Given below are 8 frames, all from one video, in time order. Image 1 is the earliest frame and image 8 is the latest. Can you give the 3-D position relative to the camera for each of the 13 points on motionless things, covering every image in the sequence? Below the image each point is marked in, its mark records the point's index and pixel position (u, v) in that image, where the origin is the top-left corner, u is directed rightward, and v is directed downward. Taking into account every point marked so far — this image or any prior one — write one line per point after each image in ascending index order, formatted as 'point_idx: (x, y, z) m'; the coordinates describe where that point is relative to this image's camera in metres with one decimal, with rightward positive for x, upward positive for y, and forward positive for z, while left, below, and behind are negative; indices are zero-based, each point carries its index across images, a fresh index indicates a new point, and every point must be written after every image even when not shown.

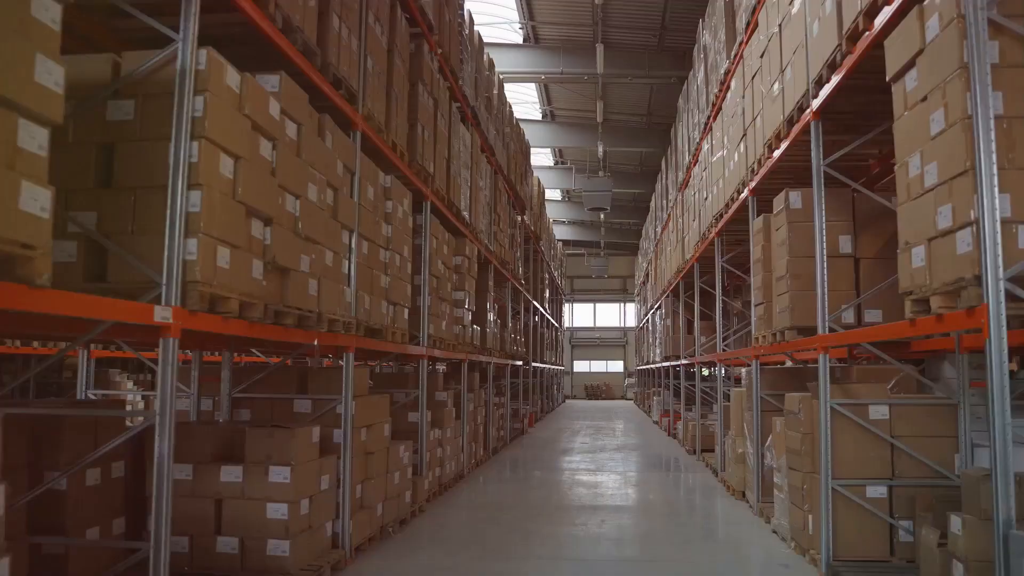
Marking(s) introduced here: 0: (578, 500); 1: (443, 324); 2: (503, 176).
0: (+0.5, -1.6, +8.9) m
1: (-0.5, -0.3, +8.8) m
2: (-0.1, +1.3, +14.1) m
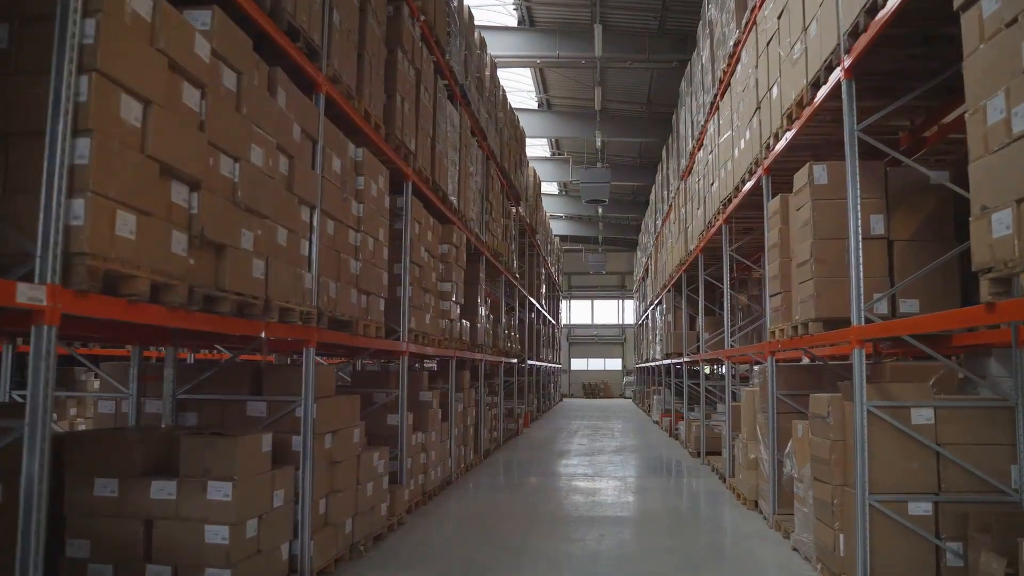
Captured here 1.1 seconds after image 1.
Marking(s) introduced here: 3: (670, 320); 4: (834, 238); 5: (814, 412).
0: (+0.4, -1.5, +8.2) m
1: (-0.6, -0.2, +8.0) m
2: (-0.2, +1.4, +13.3) m
3: (+2.0, -0.4, +15.4) m
4: (+1.5, +0.2, +5.5) m
5: (+1.3, -0.5, +5.3) m
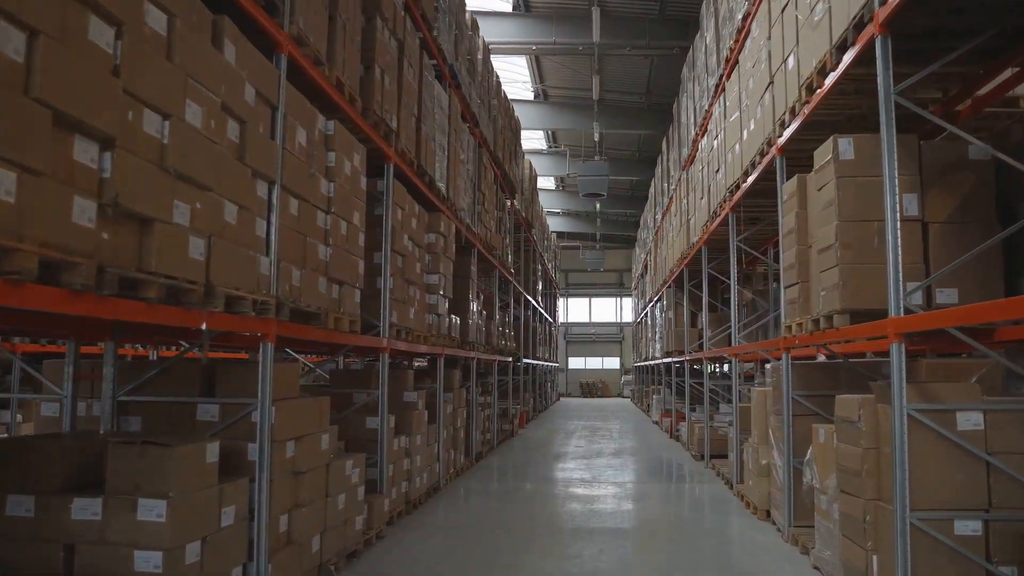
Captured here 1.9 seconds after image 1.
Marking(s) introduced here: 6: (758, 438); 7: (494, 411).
0: (+0.4, -1.4, +7.6) m
1: (-0.6, -0.1, +7.4) m
2: (-0.2, +1.4, +12.7) m
3: (+1.9, -0.3, +14.8) m
4: (+1.4, +0.3, +4.9) m
5: (+1.3, -0.5, +4.7) m
6: (+1.5, -0.9, +7.2) m
7: (-0.2, -1.4, +13.7) m
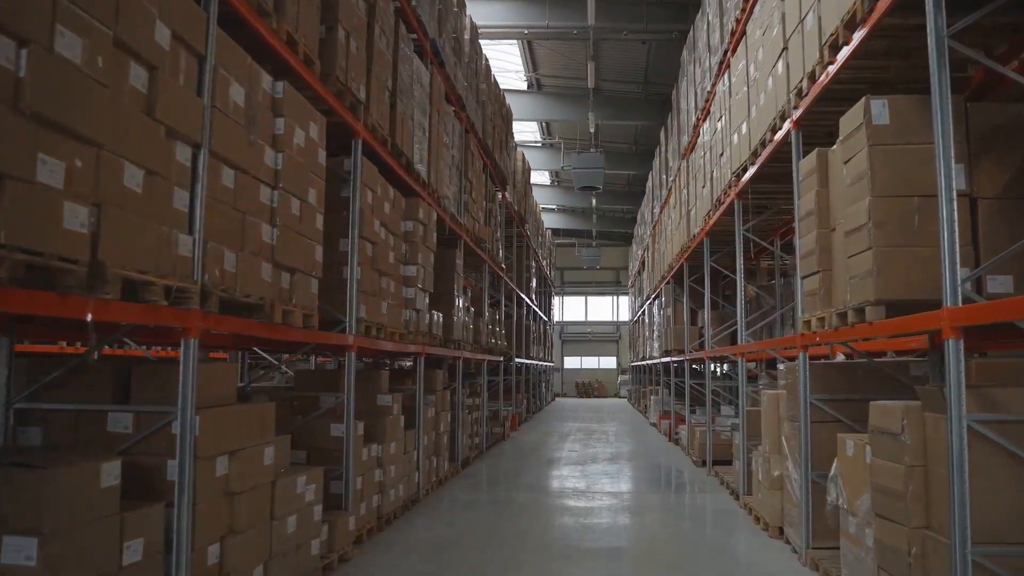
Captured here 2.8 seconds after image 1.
0: (+0.3, -1.4, +6.8) m
1: (-0.7, -0.1, +6.7) m
2: (-0.3, +1.5, +12.0) m
3: (+1.8, -0.3, +14.0) m
4: (+1.3, +0.3, +4.2) m
5: (+1.2, -0.5, +4.0) m
6: (+1.4, -0.9, +6.5) m
7: (-0.3, -1.3, +13.0) m
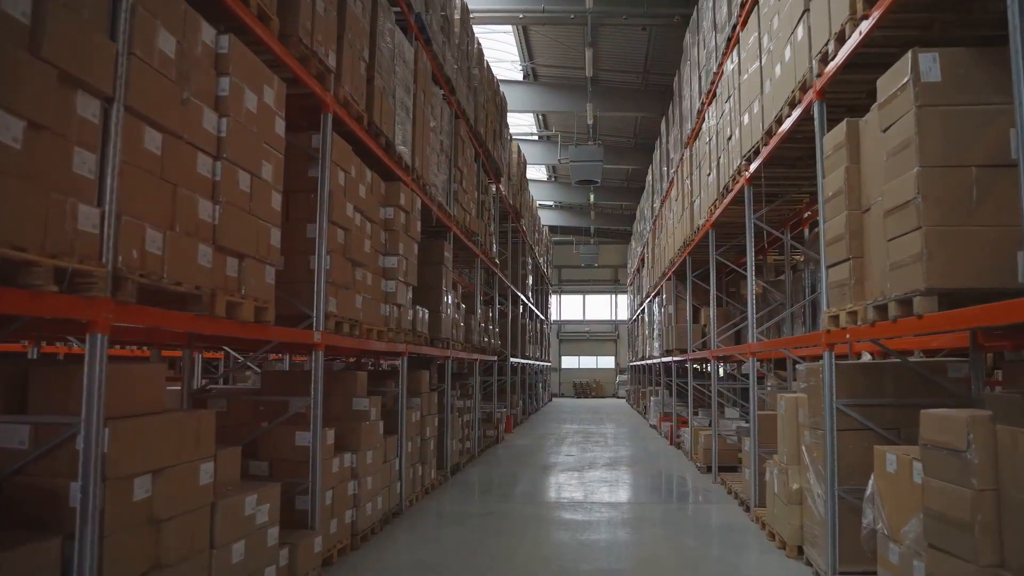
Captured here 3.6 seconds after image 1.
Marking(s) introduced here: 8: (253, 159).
0: (+0.2, -1.4, +6.2) m
1: (-0.8, -0.1, +6.0) m
2: (-0.4, +1.5, +11.3) m
3: (+1.8, -0.3, +13.4) m
4: (+1.3, +0.4, +3.5) m
5: (+1.1, -0.4, +3.3) m
6: (+1.3, -0.8, +5.8) m
7: (-0.4, -1.3, +12.3) m
8: (-0.9, +0.4, +4.1) m
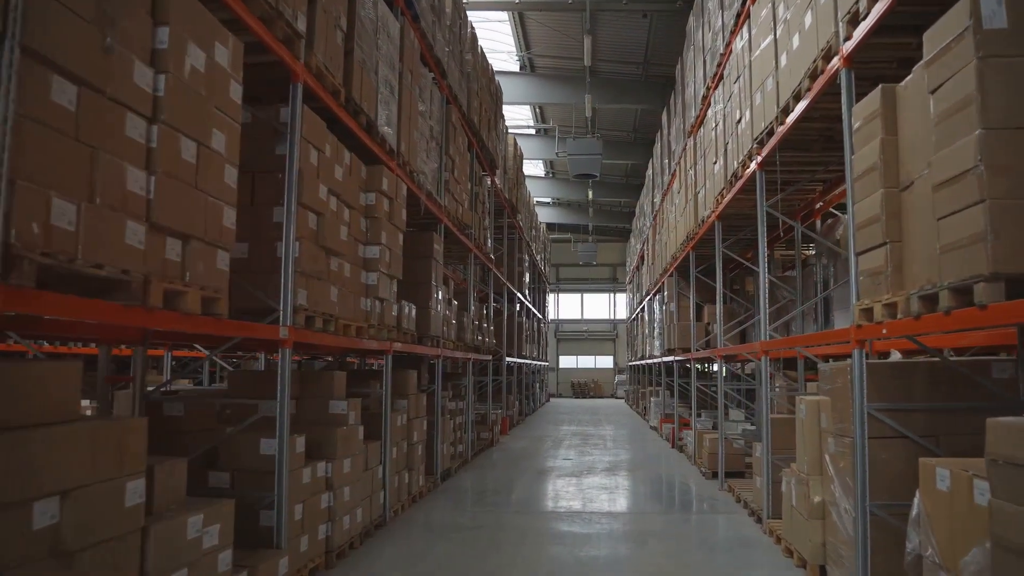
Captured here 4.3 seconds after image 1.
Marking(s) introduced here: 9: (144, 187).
0: (+0.2, -1.3, +5.6) m
1: (-0.8, 0.0, +5.5) m
2: (-0.5, +1.6, +10.7) m
3: (+1.7, -0.2, +12.8) m
4: (+1.3, +0.4, +3.0) m
5: (+1.1, -0.4, +2.8) m
6: (+1.3, -0.8, +5.3) m
7: (-0.4, -1.2, +11.8) m
8: (-0.9, +0.5, +3.6) m
9: (-1.0, +0.3, +3.2) m
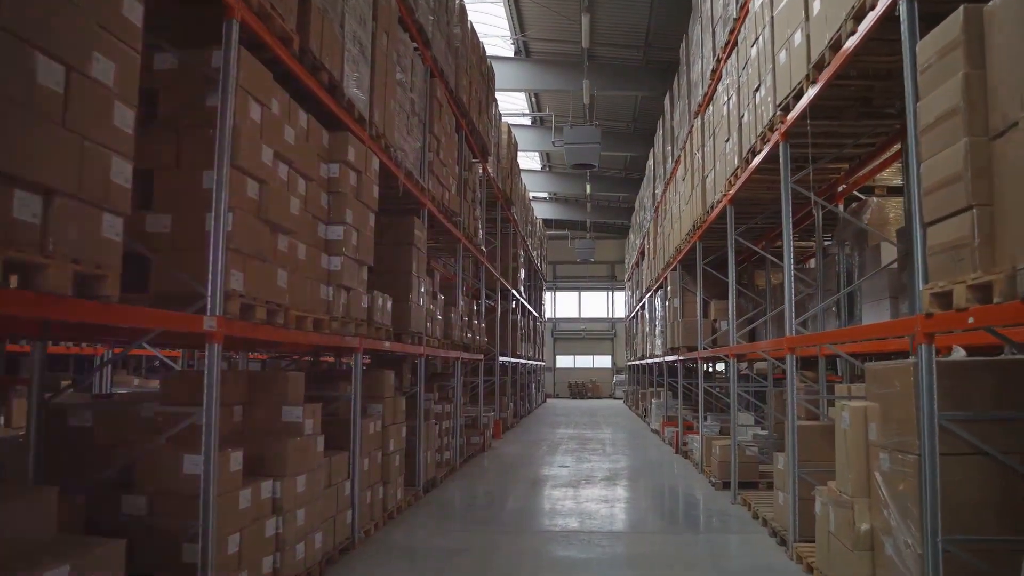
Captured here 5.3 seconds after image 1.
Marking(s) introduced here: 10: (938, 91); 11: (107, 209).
0: (+0.1, -1.3, +4.7) m
1: (-0.9, 0.0, +4.6) m
2: (-0.5, +1.6, +9.9) m
3: (+1.6, -0.2, +11.9) m
4: (+1.2, +0.5, +2.1) m
5: (+1.1, -0.3, +1.9) m
6: (+1.2, -0.7, +4.4) m
7: (-0.5, -1.2, +10.9) m
8: (-1.0, +0.5, +2.7) m
9: (-1.0, +0.3, +2.3) m
10: (+1.2, +0.5, +3.4) m
11: (-1.0, +0.2, +2.9) m
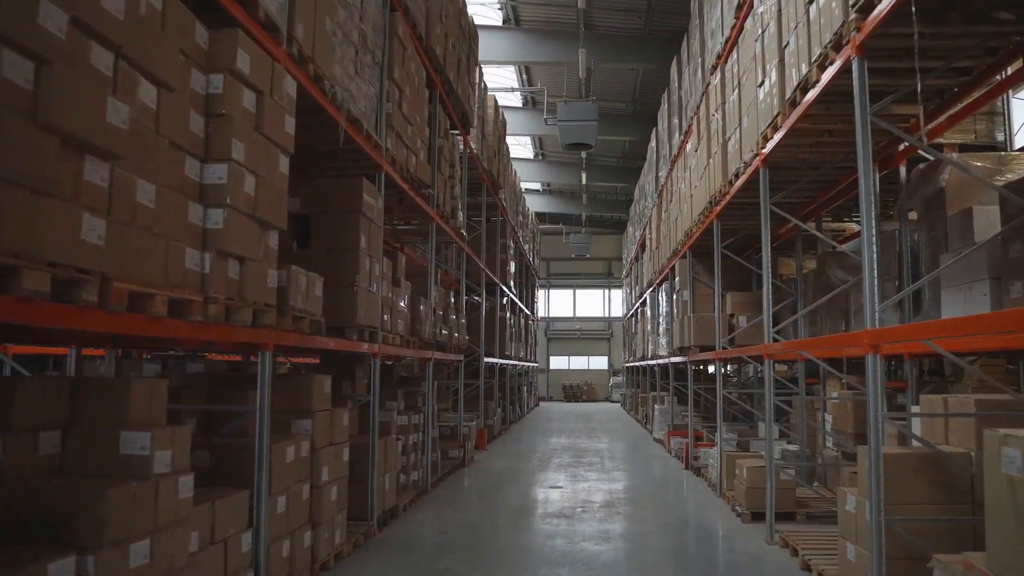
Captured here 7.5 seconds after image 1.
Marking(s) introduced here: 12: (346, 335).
0: (0.0, -1.2, +3.0) m
1: (-1.0, +0.1, +2.8) m
2: (-0.6, +1.7, +8.1) m
3: (+1.5, -0.1, +10.2) m
4: (+1.1, +0.6, +0.4) m
5: (+1.0, -0.2, +0.1) m
6: (+1.1, -0.6, +2.7) m
7: (-0.6, -1.1, +9.1) m
8: (-1.1, +0.6, +1.0) m
9: (-1.1, +0.4, +0.5) m
10: (+1.1, +0.6, +1.6) m
11: (-1.1, +0.3, +1.2) m
12: (-0.8, -0.2, +5.9) m
